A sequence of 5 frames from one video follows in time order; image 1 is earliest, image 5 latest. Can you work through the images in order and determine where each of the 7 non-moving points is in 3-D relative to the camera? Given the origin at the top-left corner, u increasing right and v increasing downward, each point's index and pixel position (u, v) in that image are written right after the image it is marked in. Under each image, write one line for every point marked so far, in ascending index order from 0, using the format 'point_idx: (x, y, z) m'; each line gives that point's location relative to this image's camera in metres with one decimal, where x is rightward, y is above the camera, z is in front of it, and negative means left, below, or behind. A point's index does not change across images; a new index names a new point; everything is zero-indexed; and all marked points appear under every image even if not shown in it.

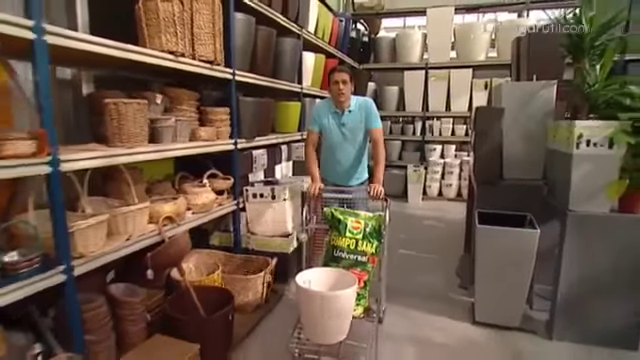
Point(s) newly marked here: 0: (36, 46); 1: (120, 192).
0: (-1.0, +0.5, +1.5) m
1: (-1.1, 0.0, +2.0) m
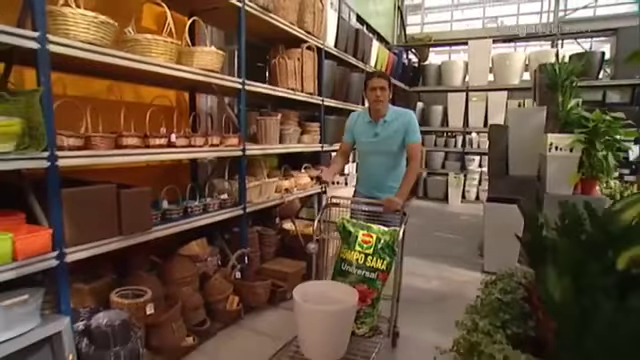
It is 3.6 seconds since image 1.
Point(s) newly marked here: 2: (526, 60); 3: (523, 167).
0: (-0.6, +0.6, +2.8) m
1: (-0.6, +0.1, +3.4) m
2: (+3.4, +2.0, +6.6) m
3: (+1.9, +0.1, +3.6) m
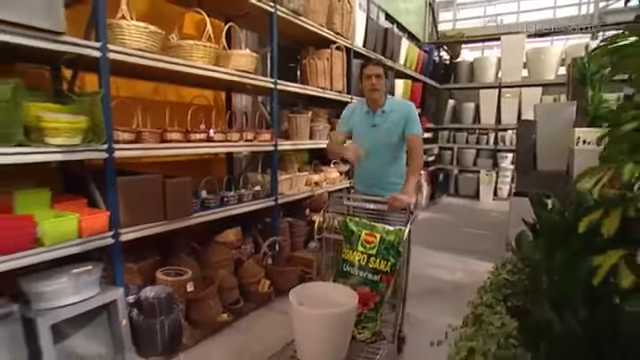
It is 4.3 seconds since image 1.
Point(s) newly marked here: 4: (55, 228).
0: (-0.4, +0.7, +3.0) m
1: (-0.3, +0.1, +3.6) m
2: (+4.0, +2.0, +6.4) m
3: (+2.1, +0.2, +3.6) m
4: (-1.2, -0.2, +1.7) m
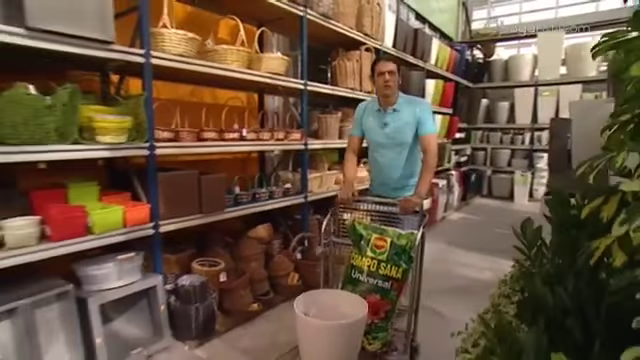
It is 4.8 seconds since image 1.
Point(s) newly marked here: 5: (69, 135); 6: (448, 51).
0: (-0.1, +0.7, +3.2) m
1: (-0.1, +0.2, +3.7) m
2: (+4.5, +2.0, +6.2) m
3: (+2.4, +0.2, +3.5) m
4: (-1.0, -0.2, +1.9) m
5: (-1.1, +0.2, +1.8) m
6: (+1.9, +1.9, +5.9) m
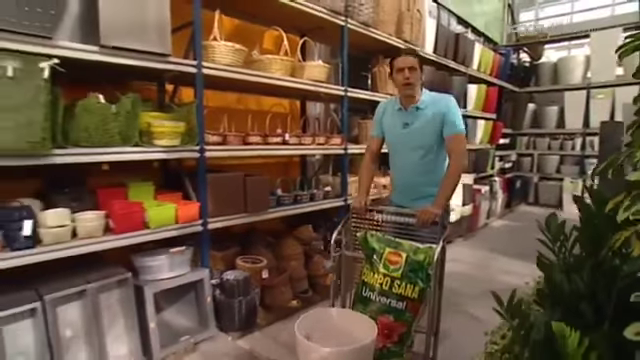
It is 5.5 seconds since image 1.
0: (+0.2, +0.7, +3.3) m
1: (+0.3, +0.1, +3.8) m
2: (+5.1, +1.9, +5.8) m
3: (+2.7, +0.1, +3.4) m
4: (-0.9, -0.2, +2.1) m
5: (-1.0, +0.2, +2.0) m
6: (+2.5, +1.8, +5.8) m
